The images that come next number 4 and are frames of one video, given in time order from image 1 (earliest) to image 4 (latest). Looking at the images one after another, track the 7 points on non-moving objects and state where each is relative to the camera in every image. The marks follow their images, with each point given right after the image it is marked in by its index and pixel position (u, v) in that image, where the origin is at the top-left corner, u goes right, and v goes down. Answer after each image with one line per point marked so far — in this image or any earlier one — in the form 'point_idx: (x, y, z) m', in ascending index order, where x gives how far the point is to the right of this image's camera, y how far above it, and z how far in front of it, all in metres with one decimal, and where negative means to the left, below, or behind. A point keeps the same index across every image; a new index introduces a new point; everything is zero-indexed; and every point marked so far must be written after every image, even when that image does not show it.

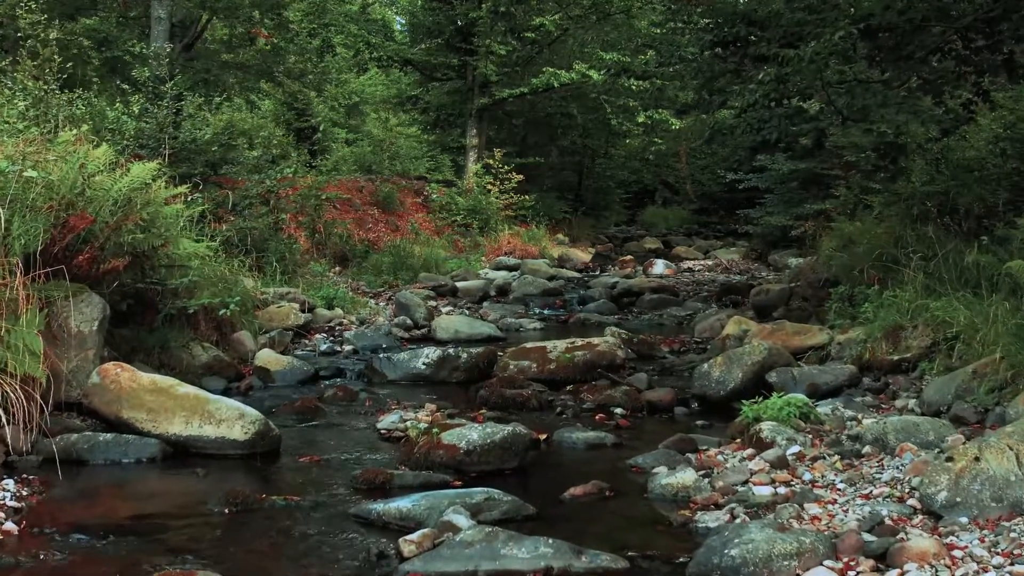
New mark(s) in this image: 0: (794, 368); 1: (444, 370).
0: (+2.5, -0.7, +6.7) m
1: (-0.7, -0.8, +7.4) m
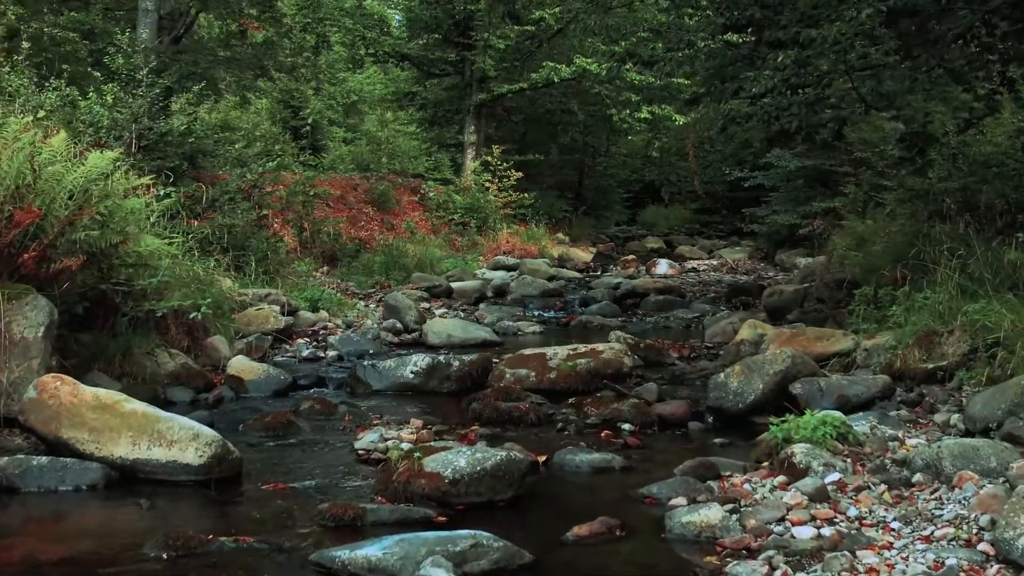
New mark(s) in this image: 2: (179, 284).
0: (+2.4, -0.7, +6.1) m
1: (-0.7, -0.8, +6.8) m
2: (-3.2, 0.0, +7.3) m
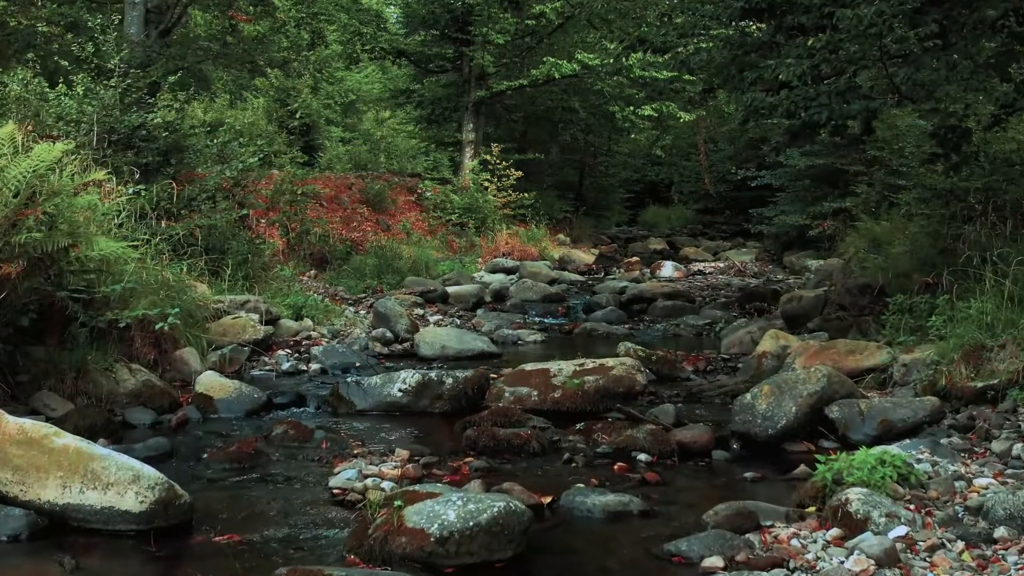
0: (+2.4, -0.8, +5.4) m
1: (-0.7, -0.9, +6.1) m
2: (-3.2, 0.0, +6.6) m
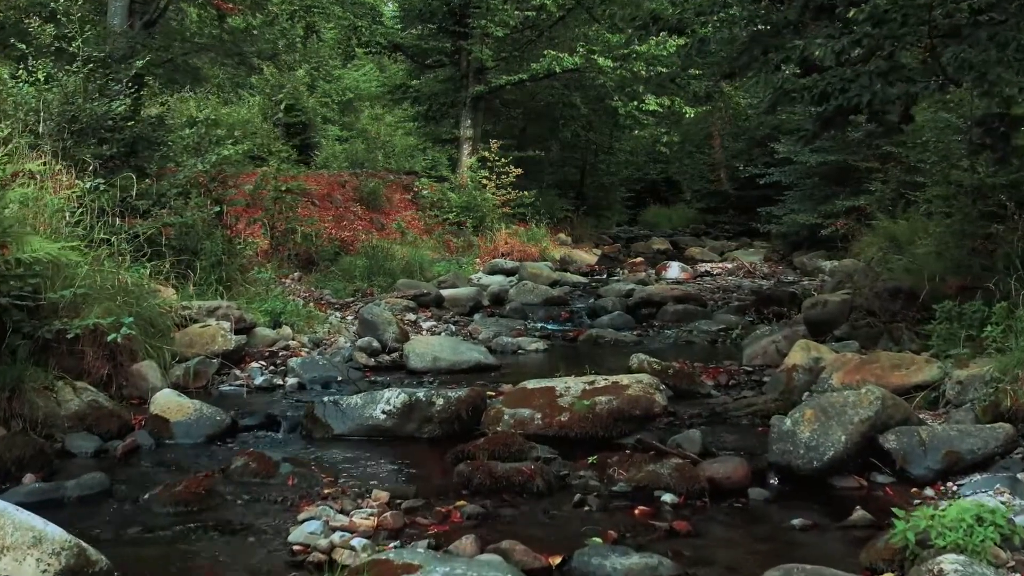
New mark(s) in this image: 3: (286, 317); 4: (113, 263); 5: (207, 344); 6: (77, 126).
0: (+2.4, -0.8, +4.6) m
1: (-0.7, -0.9, +5.3) m
2: (-3.2, -0.1, +5.9) m
3: (-2.4, -0.3, +8.3) m
4: (-3.4, +0.2, +6.6) m
5: (-2.8, -0.5, +7.0) m
6: (-4.6, +1.7, +8.1) m
